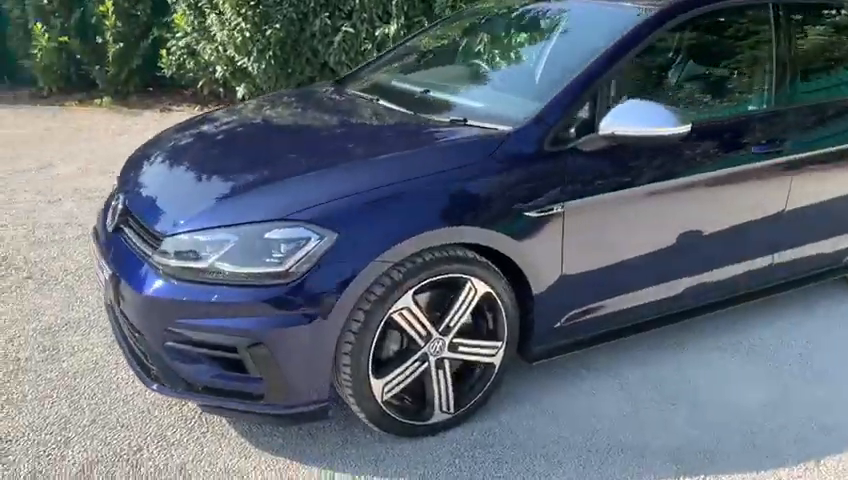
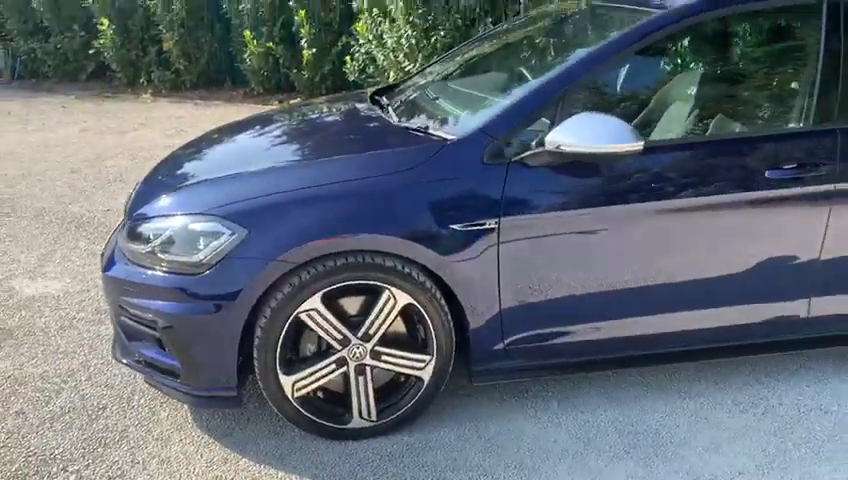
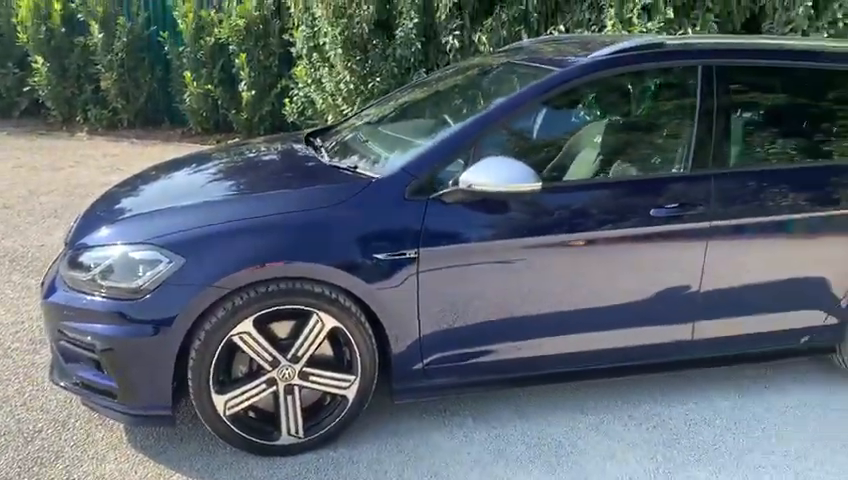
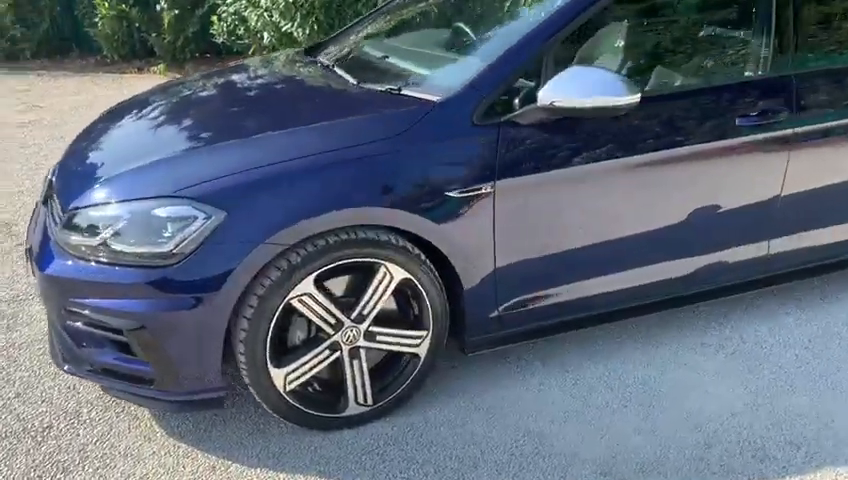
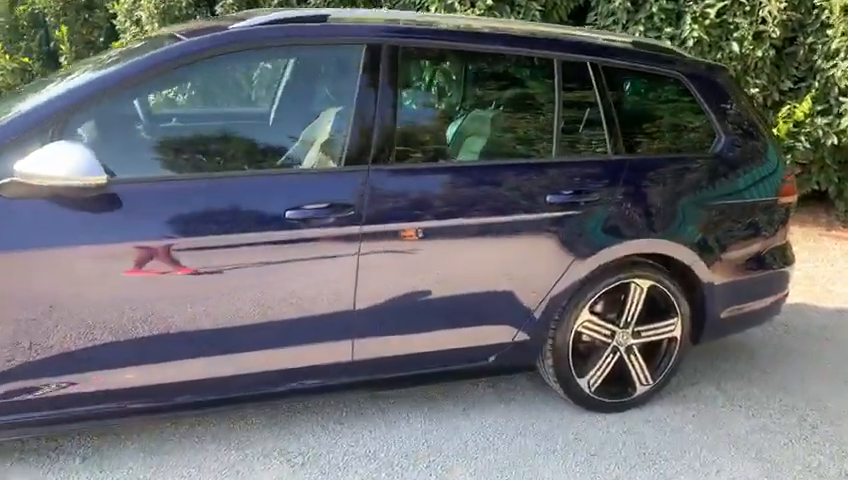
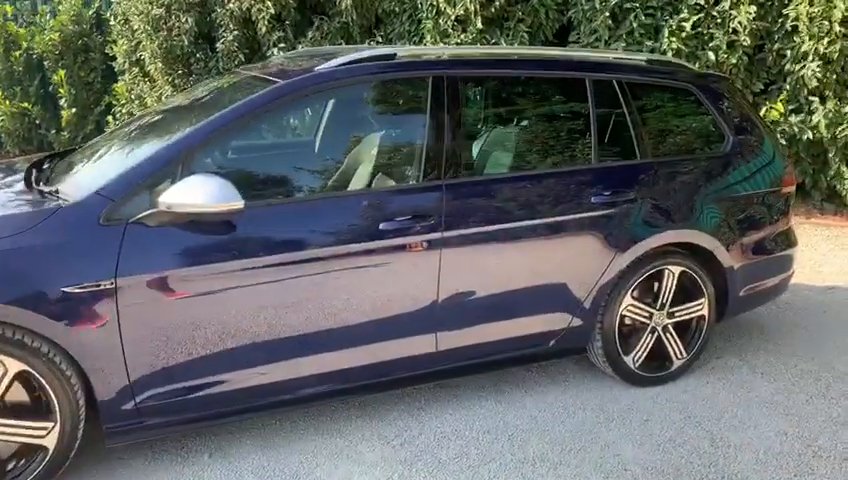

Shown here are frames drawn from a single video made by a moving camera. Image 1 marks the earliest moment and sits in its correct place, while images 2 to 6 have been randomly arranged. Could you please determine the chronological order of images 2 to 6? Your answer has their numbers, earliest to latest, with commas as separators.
4, 2, 3, 6, 5
